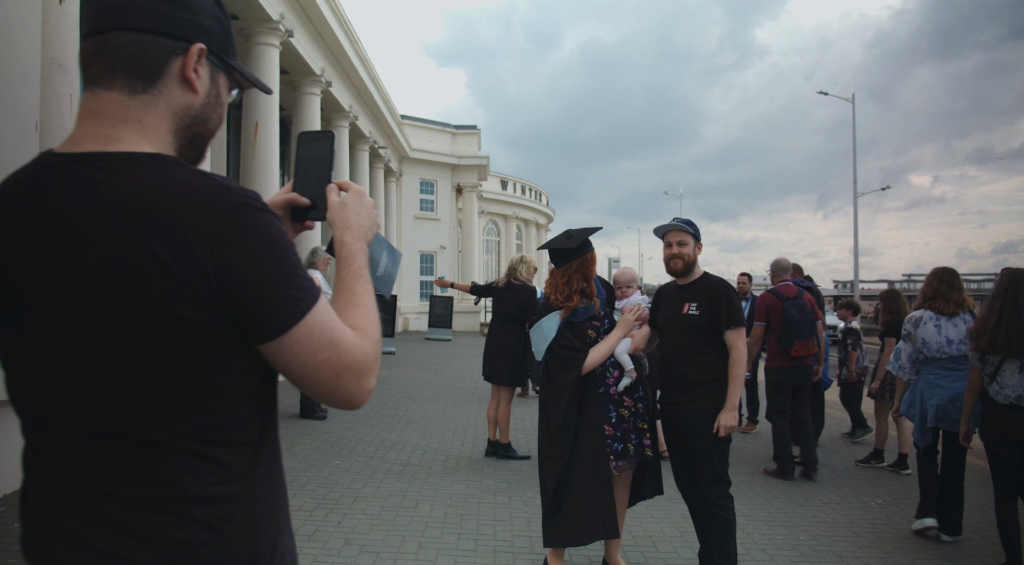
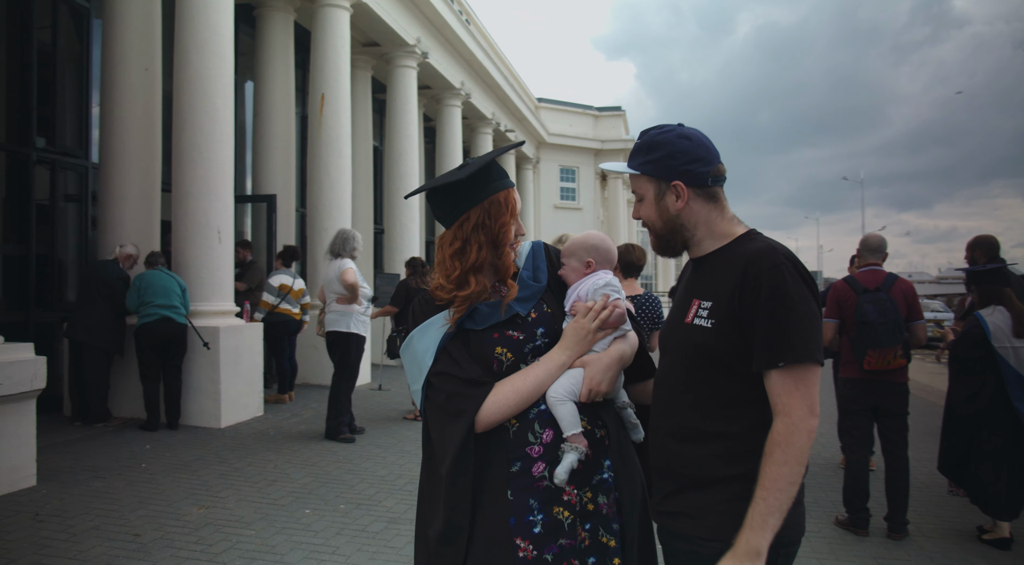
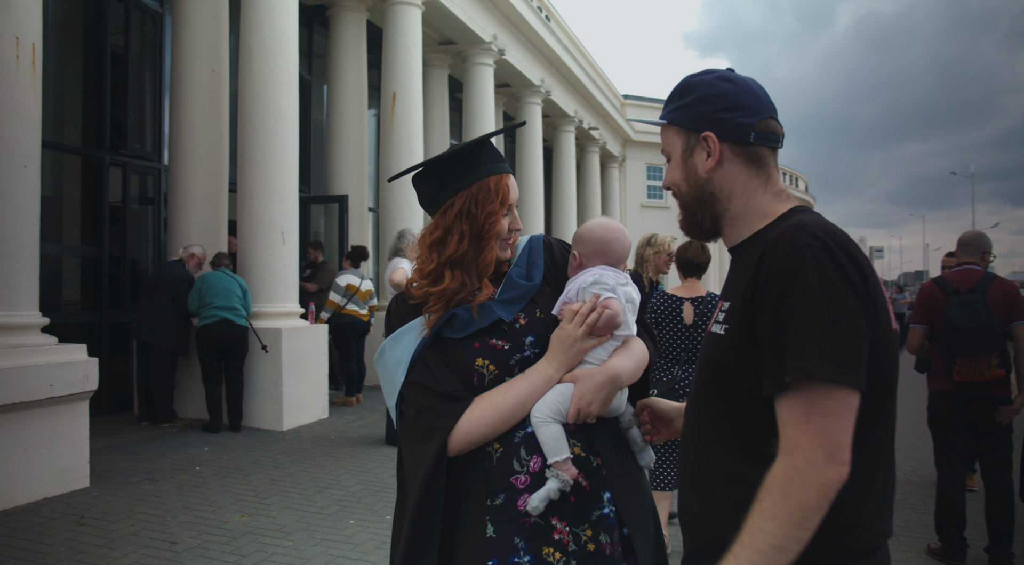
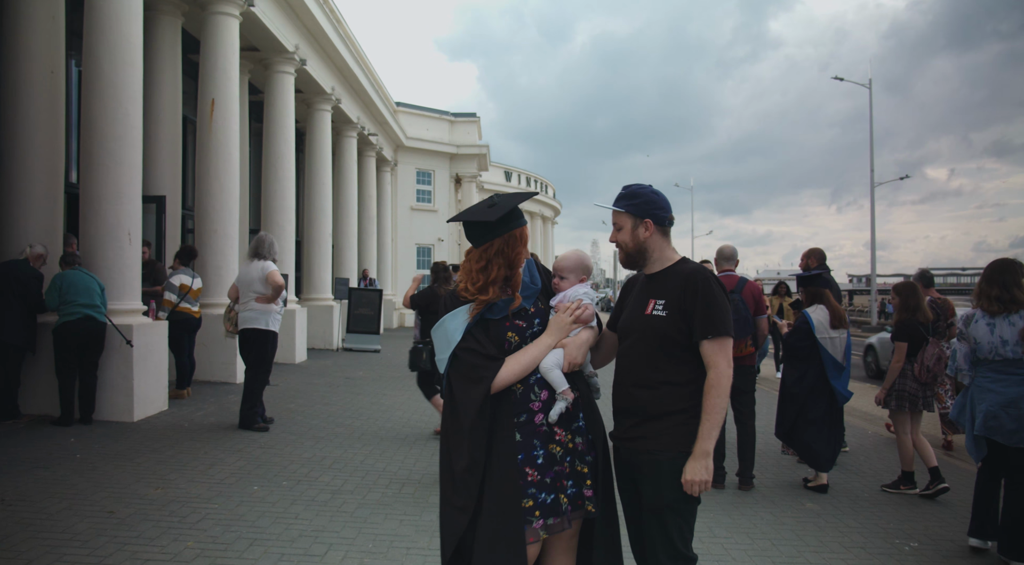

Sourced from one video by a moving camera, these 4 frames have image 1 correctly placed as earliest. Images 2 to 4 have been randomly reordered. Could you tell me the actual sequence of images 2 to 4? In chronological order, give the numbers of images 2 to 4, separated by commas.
4, 2, 3
